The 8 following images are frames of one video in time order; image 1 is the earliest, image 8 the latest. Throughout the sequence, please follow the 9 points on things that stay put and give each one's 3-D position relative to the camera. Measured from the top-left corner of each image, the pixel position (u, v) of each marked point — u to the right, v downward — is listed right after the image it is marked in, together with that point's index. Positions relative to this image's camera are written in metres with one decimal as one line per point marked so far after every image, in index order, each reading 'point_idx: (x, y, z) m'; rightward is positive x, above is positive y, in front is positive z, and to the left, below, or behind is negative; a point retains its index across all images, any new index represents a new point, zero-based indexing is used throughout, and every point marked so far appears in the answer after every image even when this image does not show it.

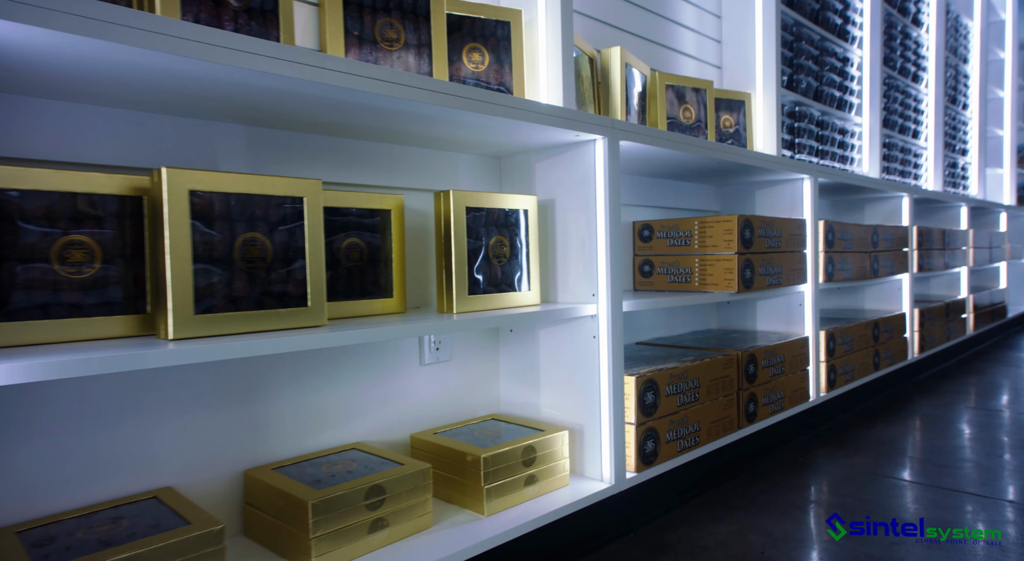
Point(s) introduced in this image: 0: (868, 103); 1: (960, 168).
0: (+1.8, +0.9, +3.3) m
1: (+3.4, +0.8, +4.8) m
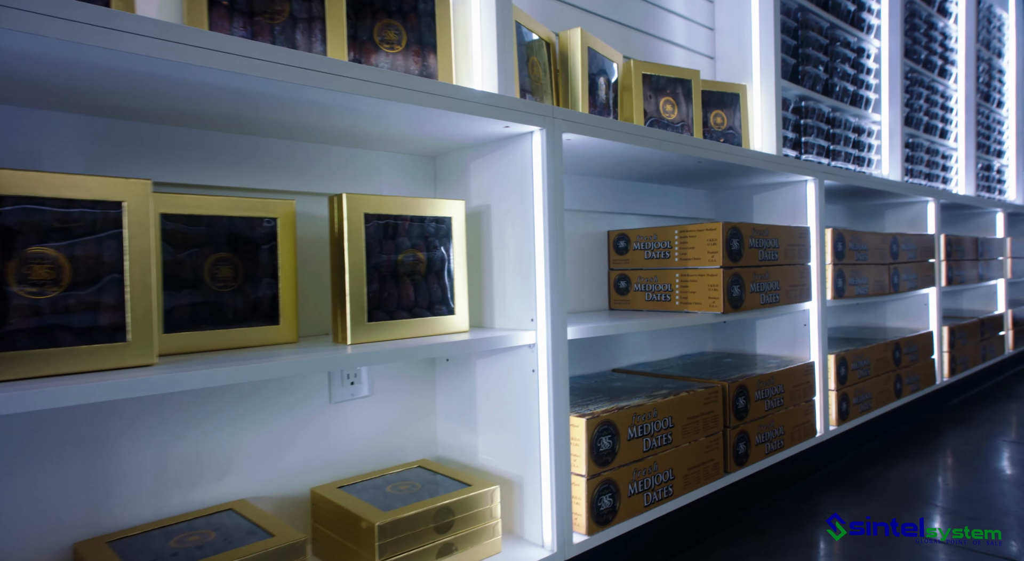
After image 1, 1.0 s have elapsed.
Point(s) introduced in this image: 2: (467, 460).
0: (+1.8, +0.9, +3.0) m
1: (+3.4, +0.8, +4.4) m
2: (-0.1, -0.4, +1.4) m
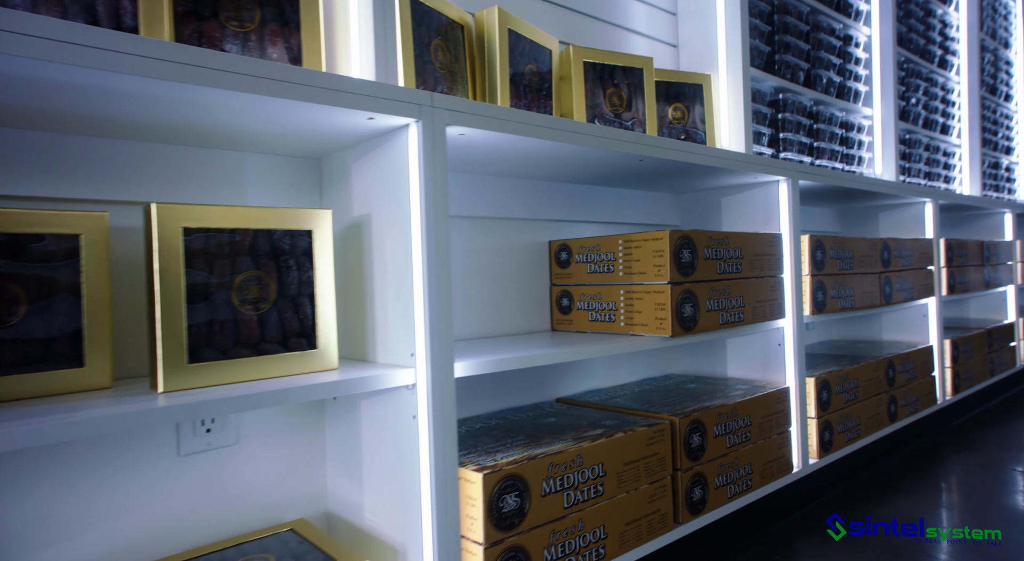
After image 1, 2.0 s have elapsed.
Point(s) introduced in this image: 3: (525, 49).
0: (+1.6, +0.8, +2.8) m
1: (+3.2, +0.7, +4.1) m
2: (-0.3, -0.4, +1.2) m
3: (0.0, +0.5, +1.5) m
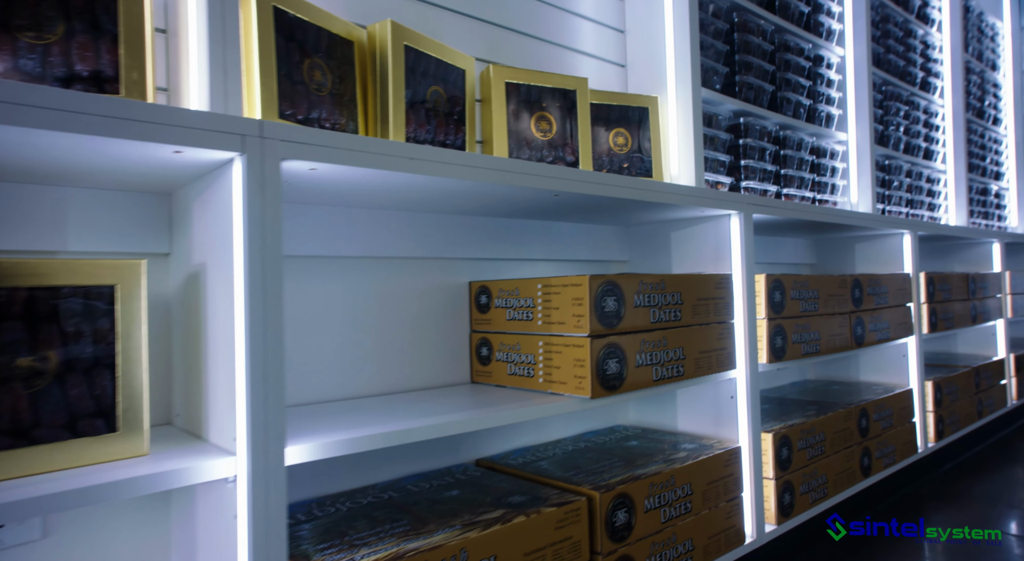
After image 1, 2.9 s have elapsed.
0: (+1.4, +0.7, +2.6) m
1: (+3.0, +0.5, +4.0) m
2: (-0.5, -0.5, +1.0) m
3: (-0.2, +0.4, +1.3) m
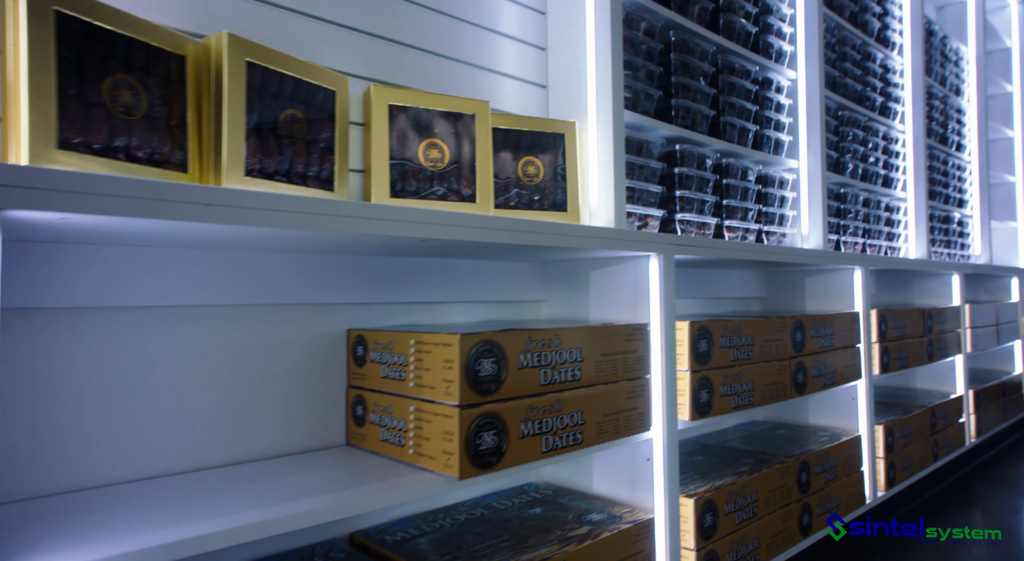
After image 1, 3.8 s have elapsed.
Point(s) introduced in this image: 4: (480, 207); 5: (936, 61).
0: (+1.1, +0.5, +2.5) m
1: (+2.7, +0.3, +3.9) m
2: (-0.7, -0.6, +0.8) m
3: (-0.4, +0.3, +1.1) m
4: (-0.1, +0.2, +1.4) m
5: (+2.5, +1.3, +3.8) m
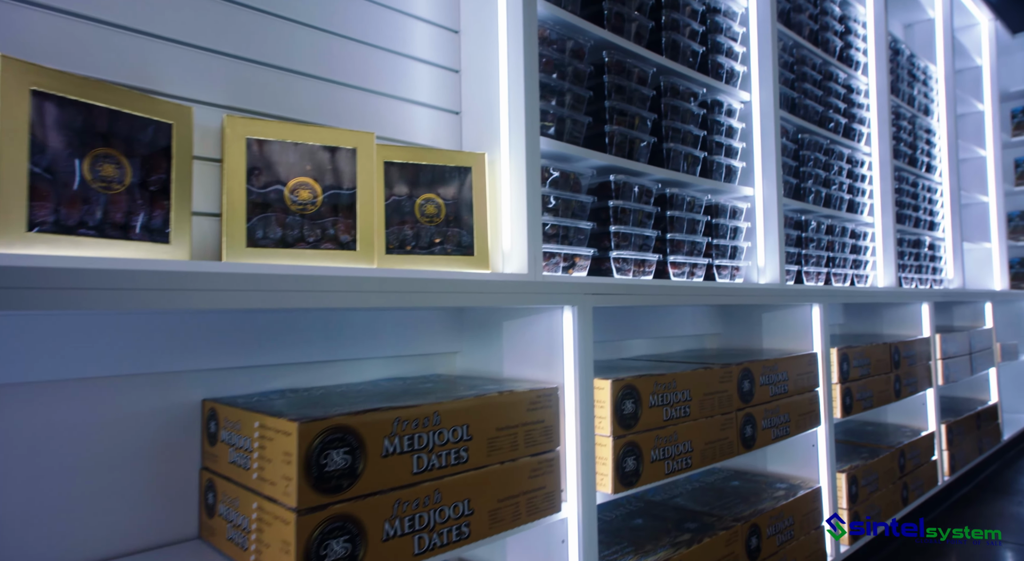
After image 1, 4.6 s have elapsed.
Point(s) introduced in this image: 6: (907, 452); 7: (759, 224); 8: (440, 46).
0: (+0.9, +0.4, +2.3) m
1: (+2.4, +0.2, +3.7) m
2: (-0.9, -0.7, +0.6) m
3: (-0.6, +0.2, +0.9) m
4: (-0.3, 0.0, +1.2) m
5: (+2.2, +1.1, +3.6) m
6: (+1.6, -0.7, +2.6) m
7: (+0.9, +0.2, +2.3) m
8: (-0.2, +0.6, +1.6) m
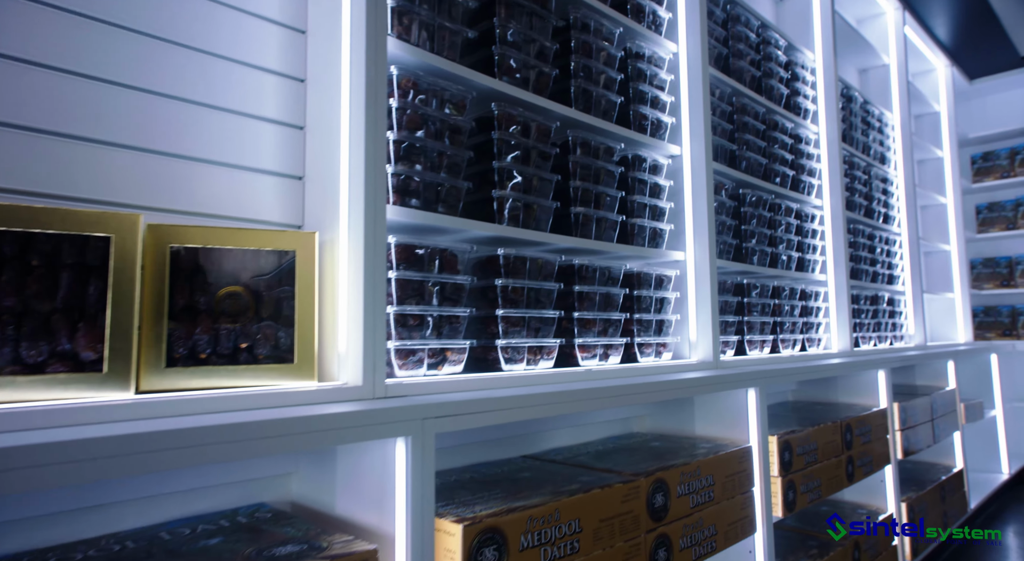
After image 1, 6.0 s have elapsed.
0: (+0.6, +0.2, +2.1) m
1: (+2.1, -0.1, +3.5) m
2: (-1.2, -0.9, +0.2) m
3: (-0.9, +0.1, +0.6) m
4: (-0.6, -0.1, +0.9) m
5: (+1.9, +0.8, +3.5) m
6: (+1.3, -1.0, +2.4) m
7: (+0.6, 0.0, +2.0) m
8: (-0.5, +0.4, +1.3) m
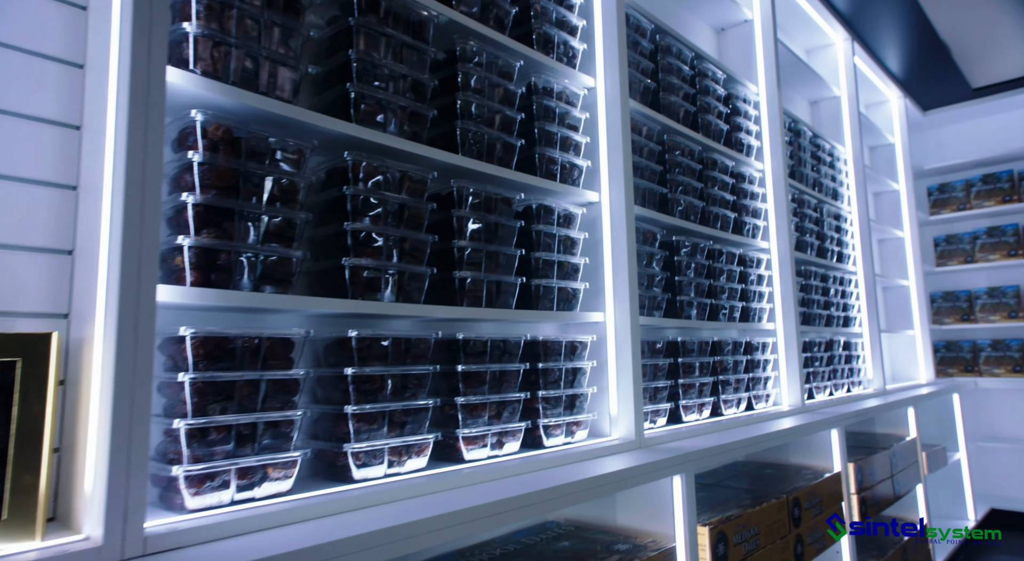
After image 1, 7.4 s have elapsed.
0: (+0.3, 0.0, +1.8) m
1: (+1.7, -0.3, +3.3) m
2: (-1.4, -1.0, -0.1) m
3: (-1.1, -0.1, +0.3) m
4: (-0.8, -0.3, +0.6) m
5: (+1.5, +0.6, +3.3) m
6: (+1.0, -1.2, +2.1) m
7: (+0.3, -0.2, +1.8) m
8: (-0.8, +0.2, +1.1) m
